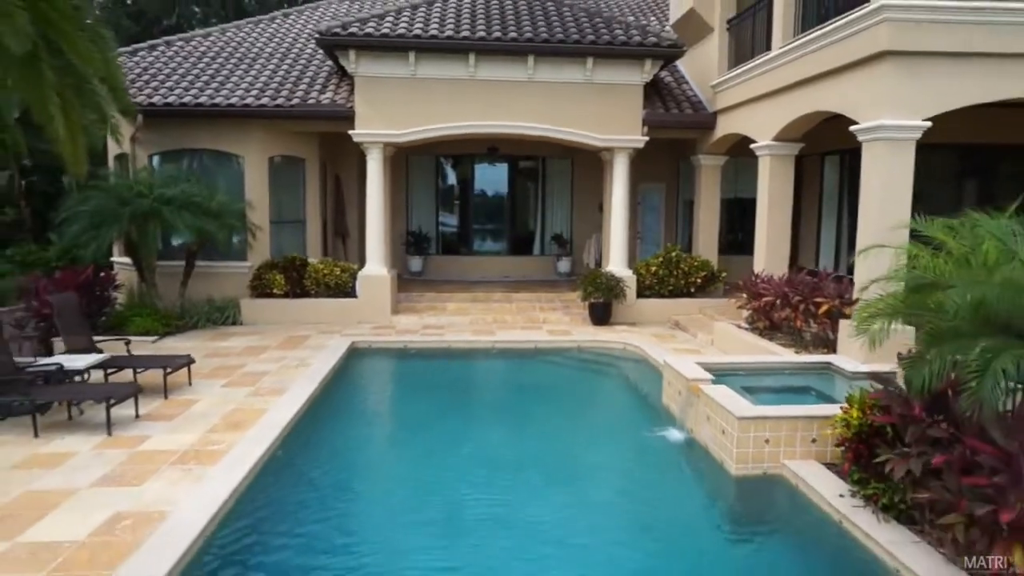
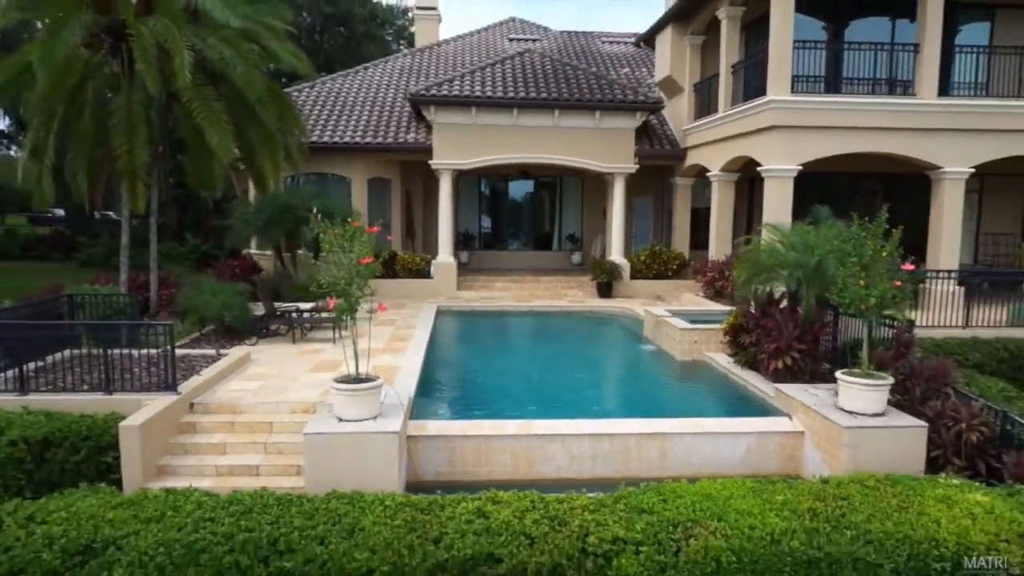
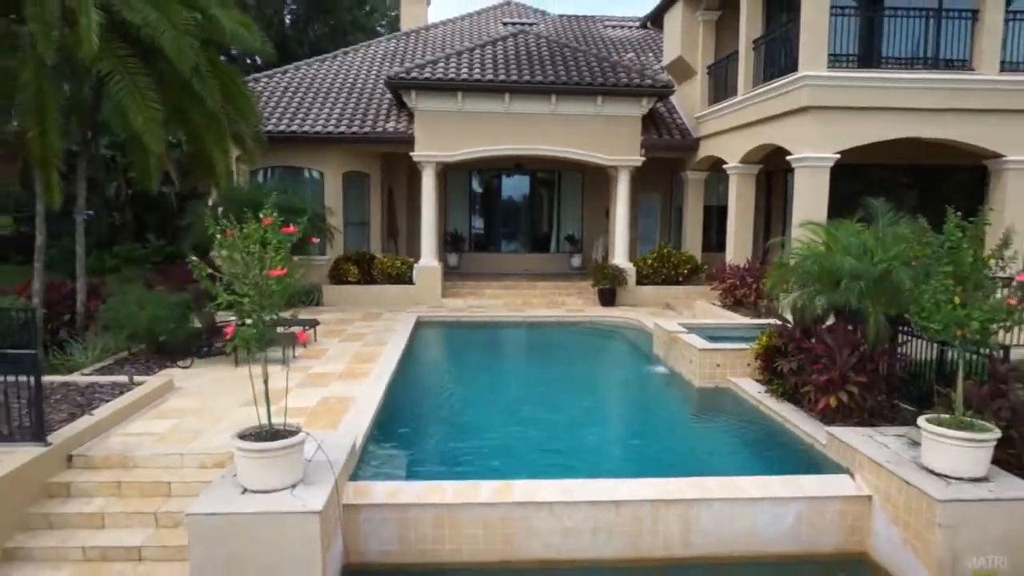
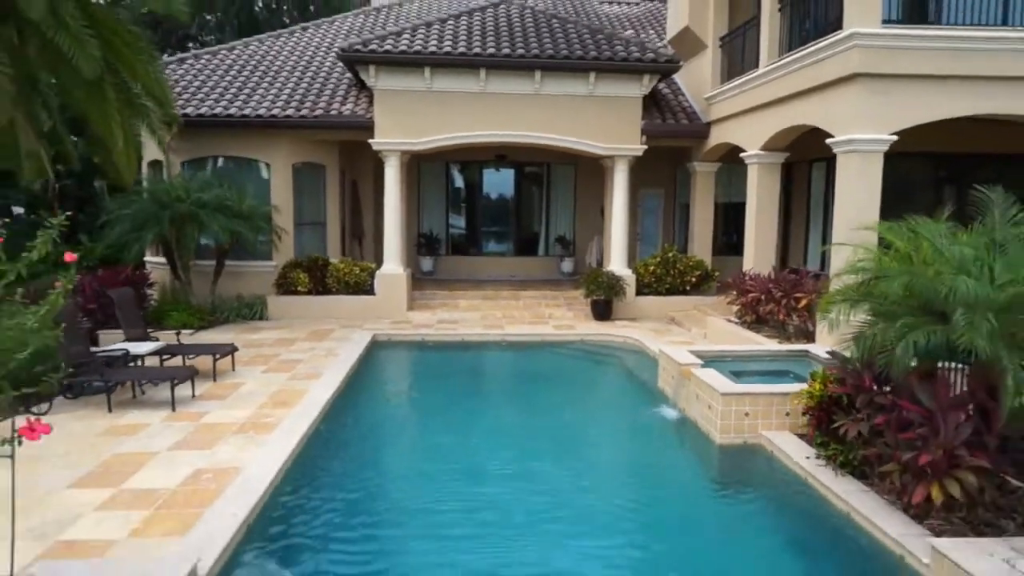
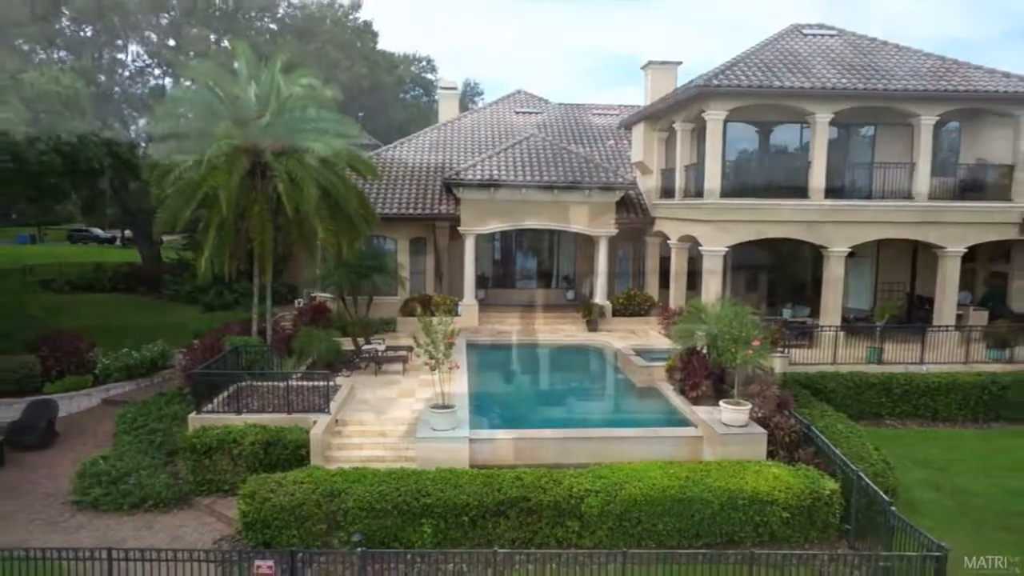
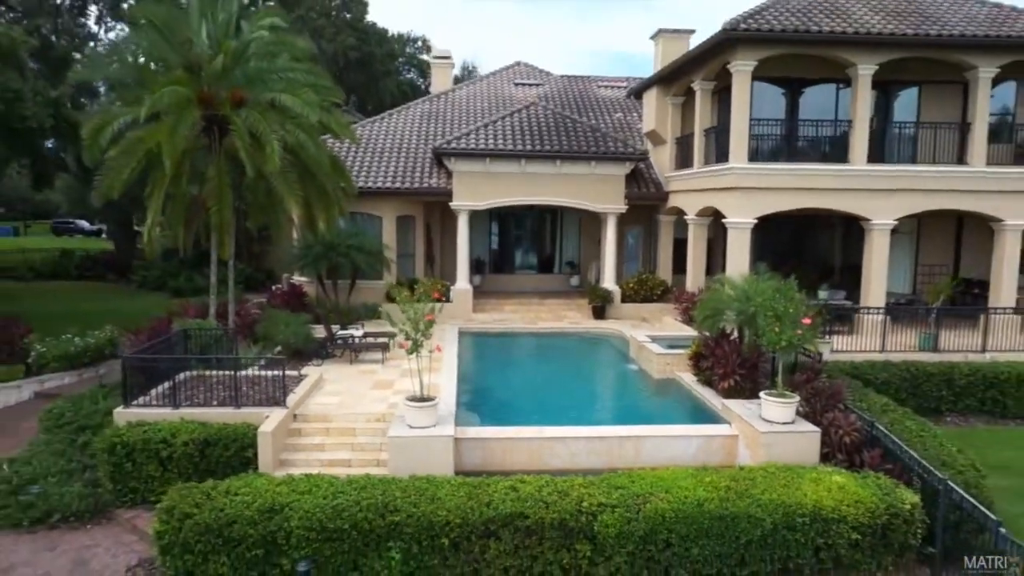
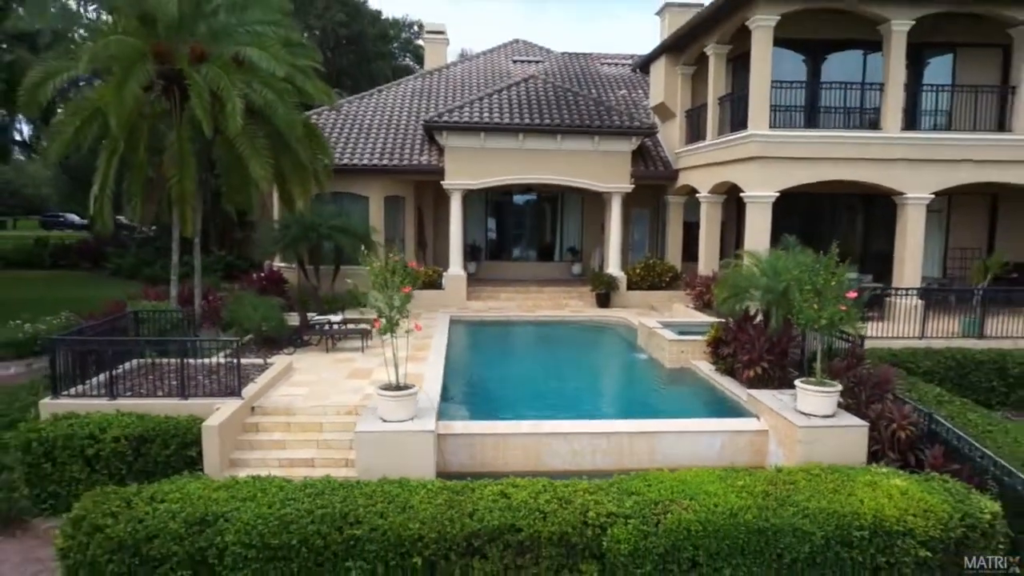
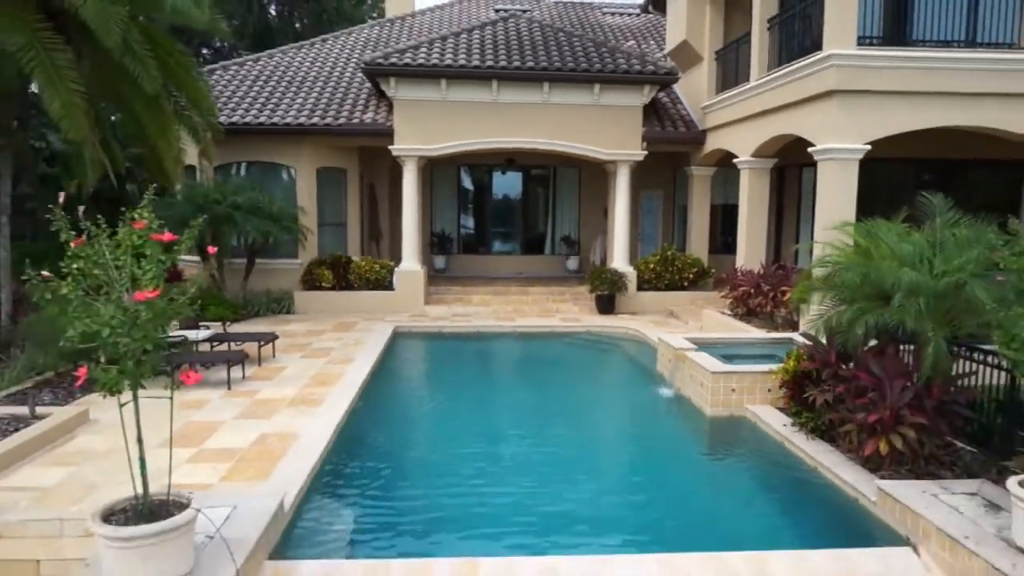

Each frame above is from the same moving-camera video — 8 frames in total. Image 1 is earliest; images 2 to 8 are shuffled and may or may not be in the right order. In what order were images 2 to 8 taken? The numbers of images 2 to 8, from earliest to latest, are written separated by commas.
4, 8, 3, 2, 7, 6, 5
